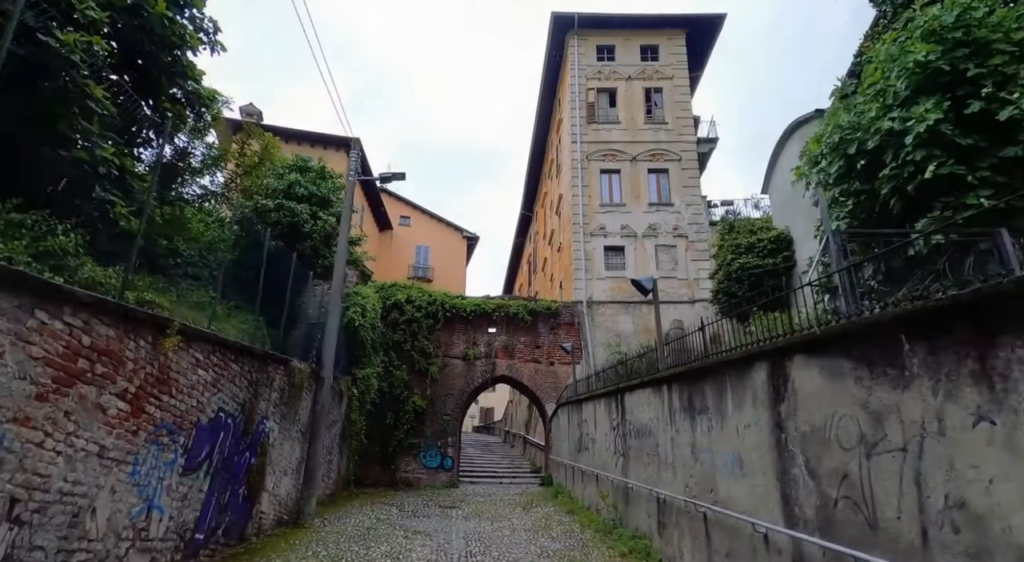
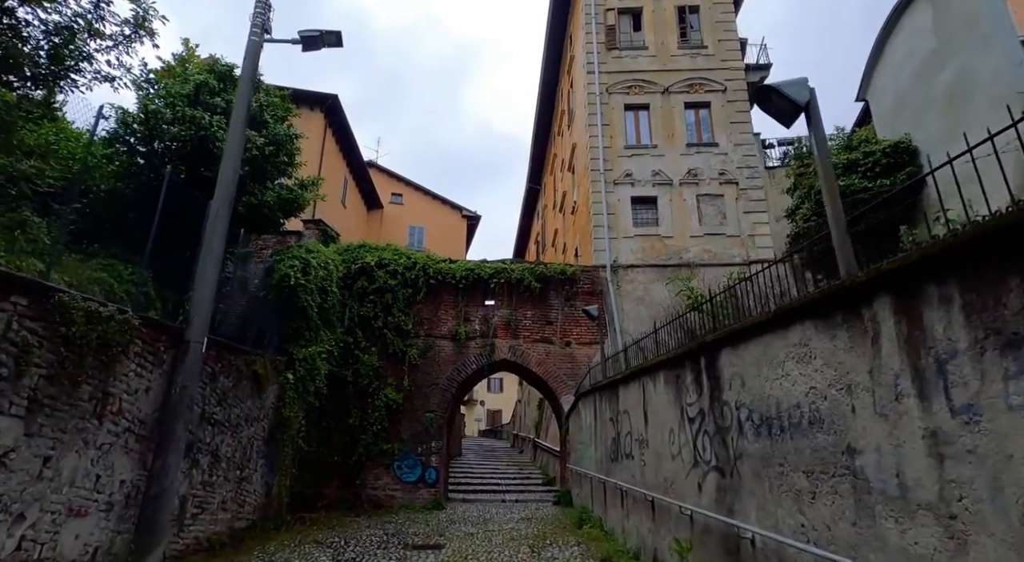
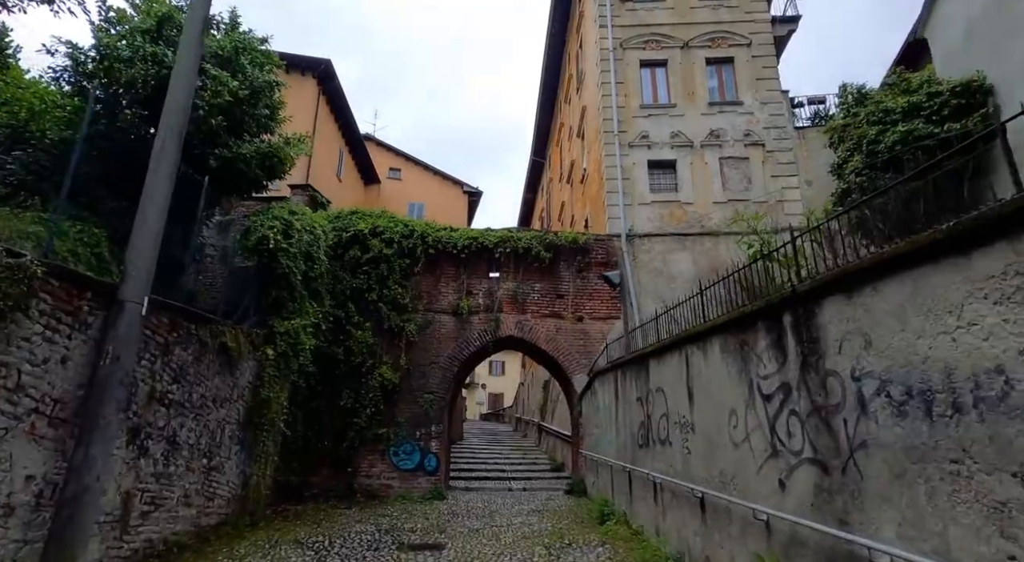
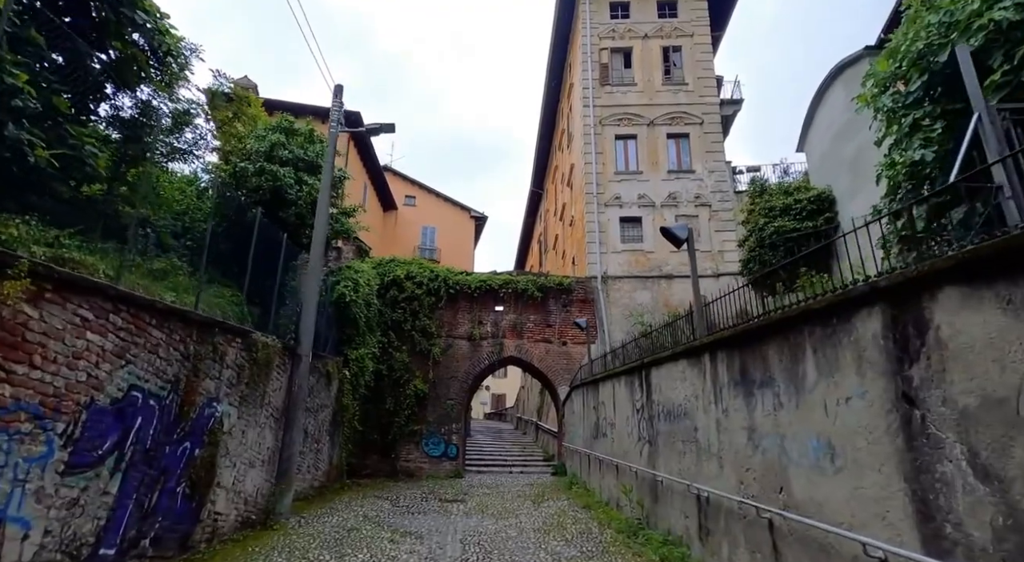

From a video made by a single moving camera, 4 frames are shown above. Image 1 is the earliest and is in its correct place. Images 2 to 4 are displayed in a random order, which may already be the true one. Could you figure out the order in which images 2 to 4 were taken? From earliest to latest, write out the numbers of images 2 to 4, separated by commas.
4, 2, 3
